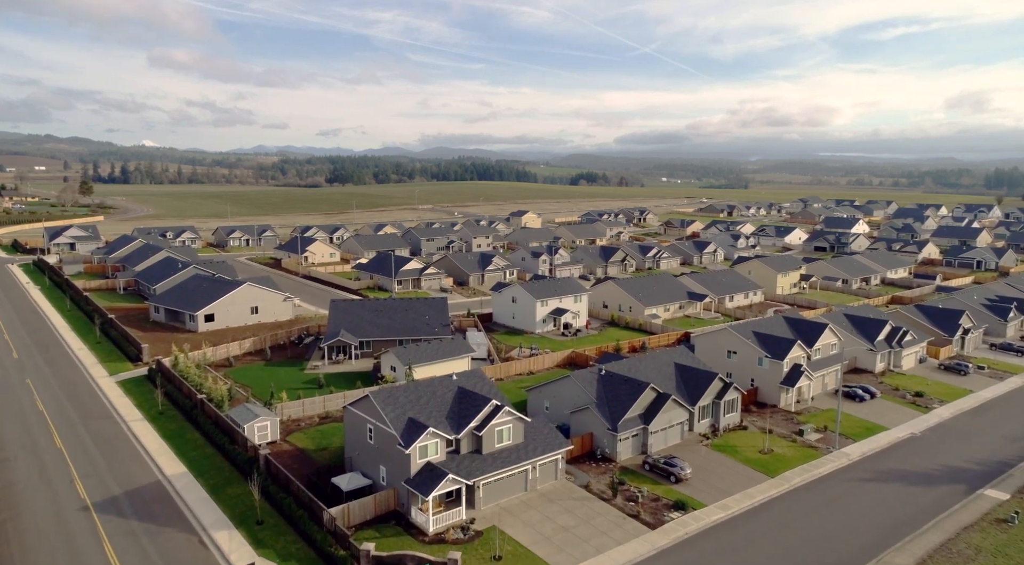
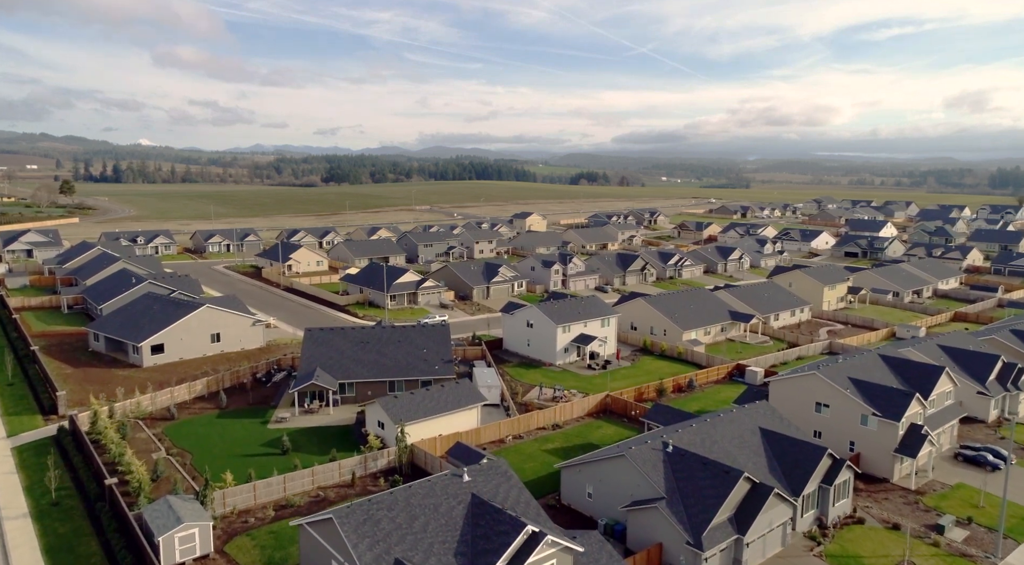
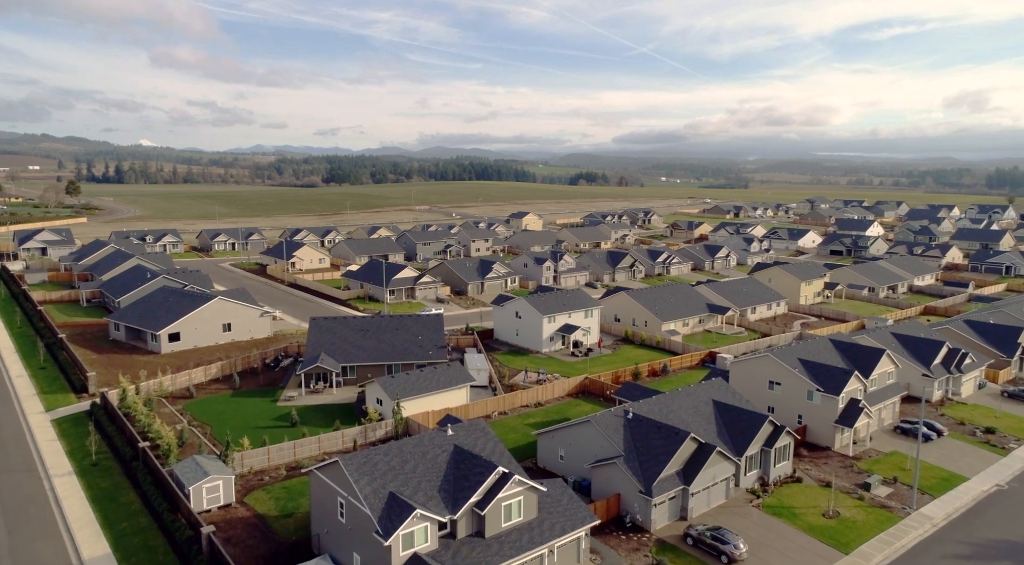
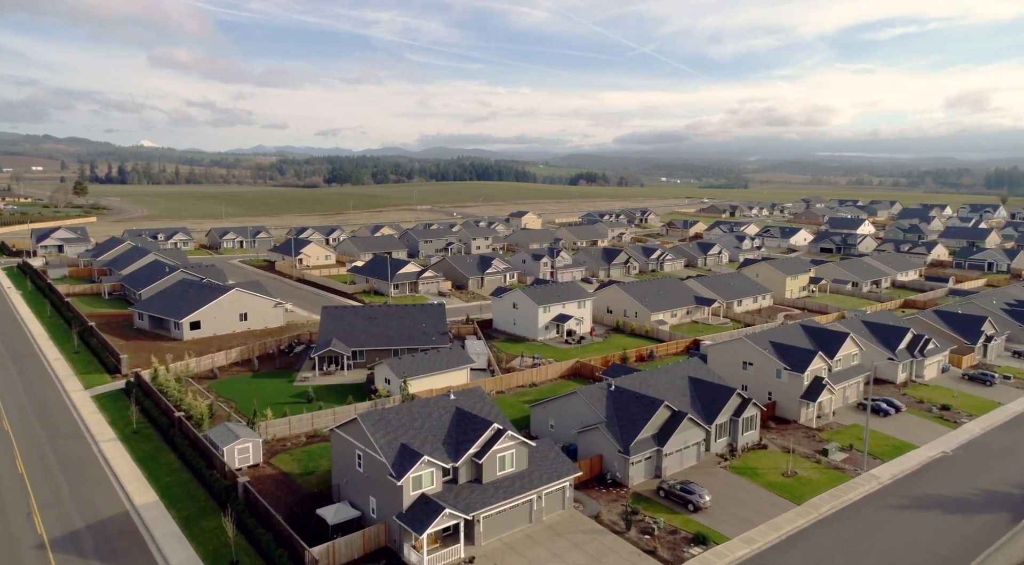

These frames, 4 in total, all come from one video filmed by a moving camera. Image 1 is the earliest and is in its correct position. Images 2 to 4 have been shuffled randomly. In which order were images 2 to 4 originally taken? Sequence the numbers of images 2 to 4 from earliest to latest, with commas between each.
4, 3, 2
